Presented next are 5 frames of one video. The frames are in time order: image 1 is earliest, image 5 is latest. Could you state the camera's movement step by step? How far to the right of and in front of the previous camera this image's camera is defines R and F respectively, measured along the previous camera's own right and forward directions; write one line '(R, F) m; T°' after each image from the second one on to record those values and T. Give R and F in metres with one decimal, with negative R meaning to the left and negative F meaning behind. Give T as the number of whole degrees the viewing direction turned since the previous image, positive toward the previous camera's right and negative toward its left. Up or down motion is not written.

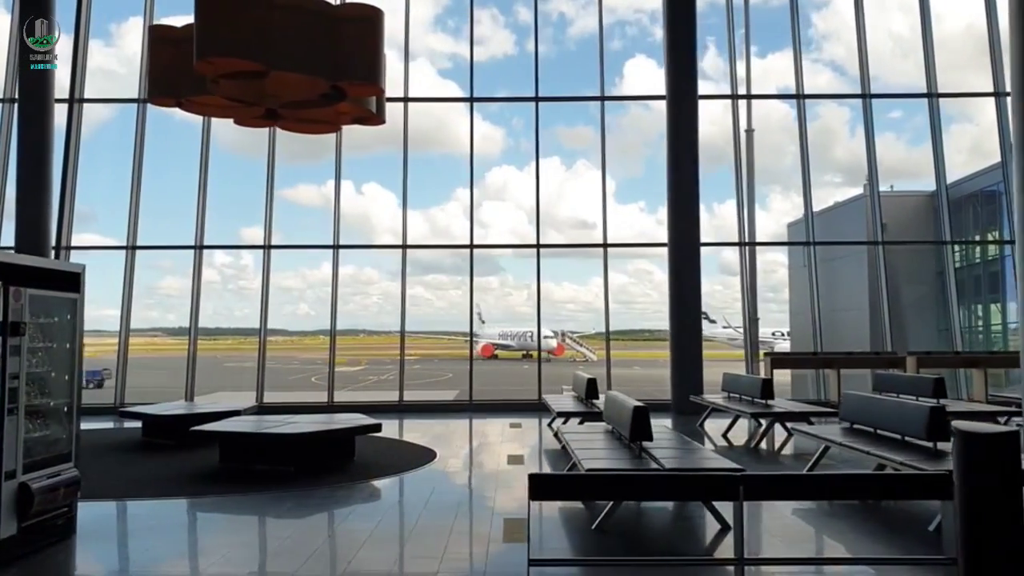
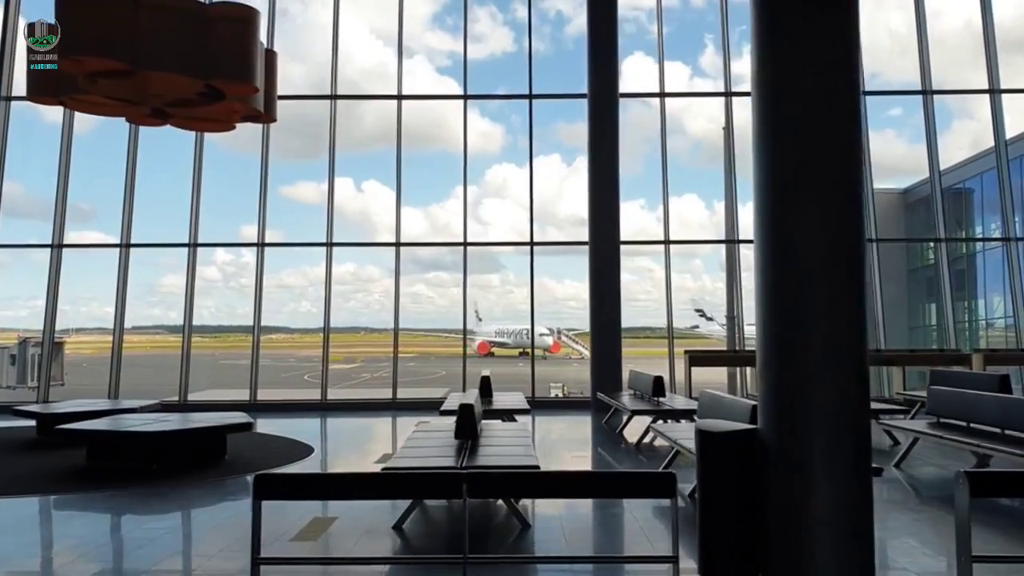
(+1.1, 0.0) m; 0°
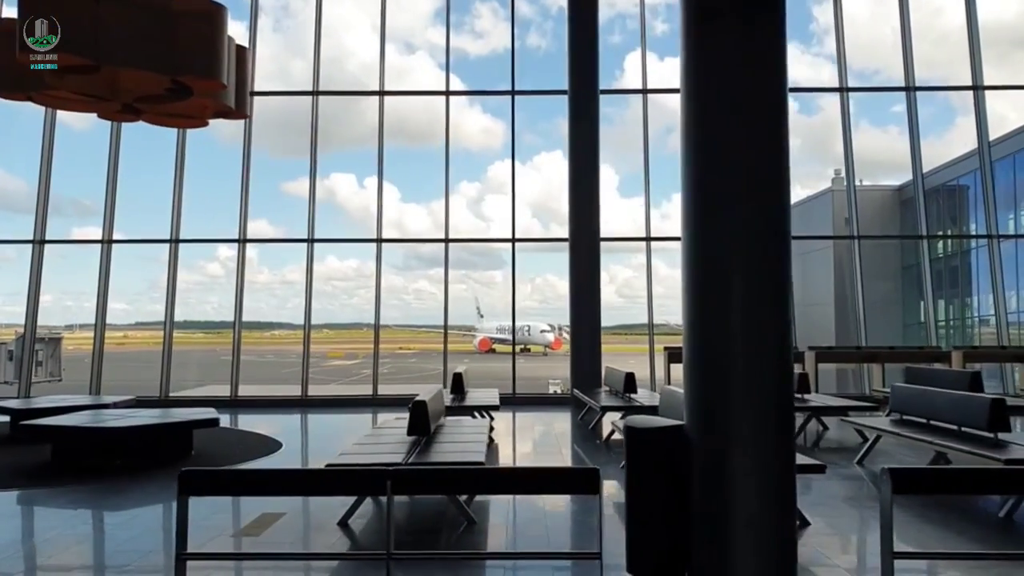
(+0.3, 0.0) m; 0°
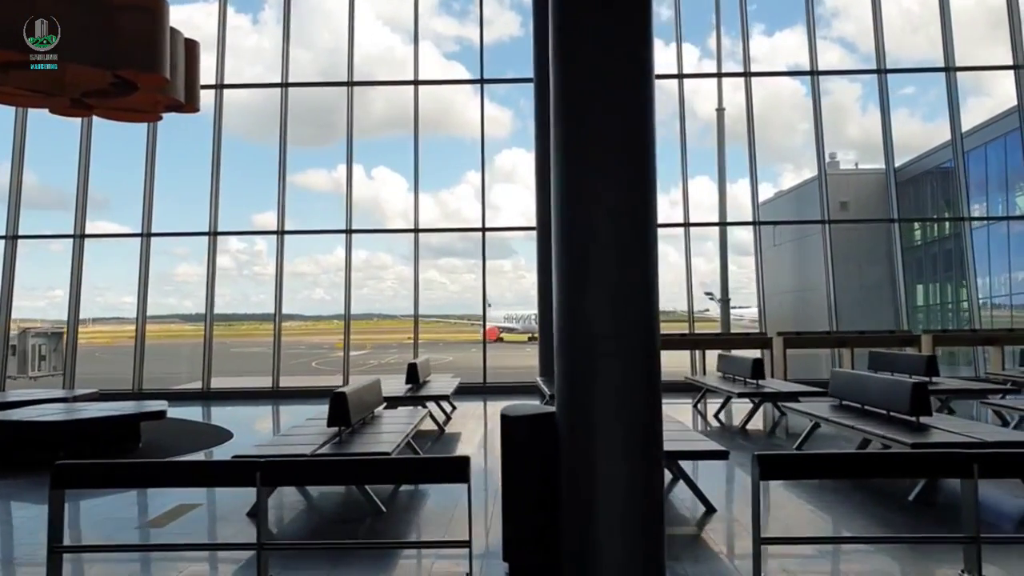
(+0.6, 0.0) m; -1°
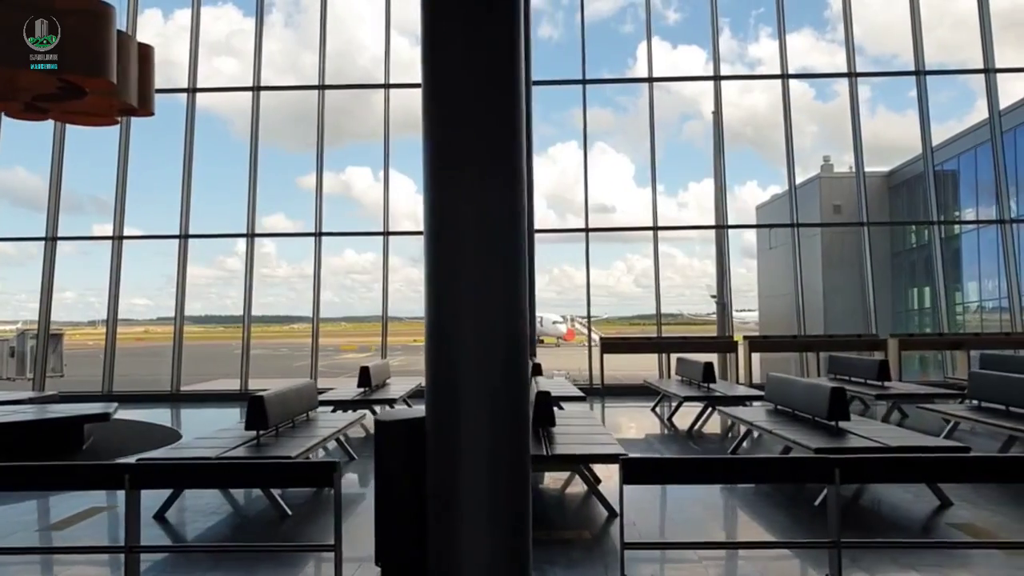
(+0.6, 0.0) m; 0°
